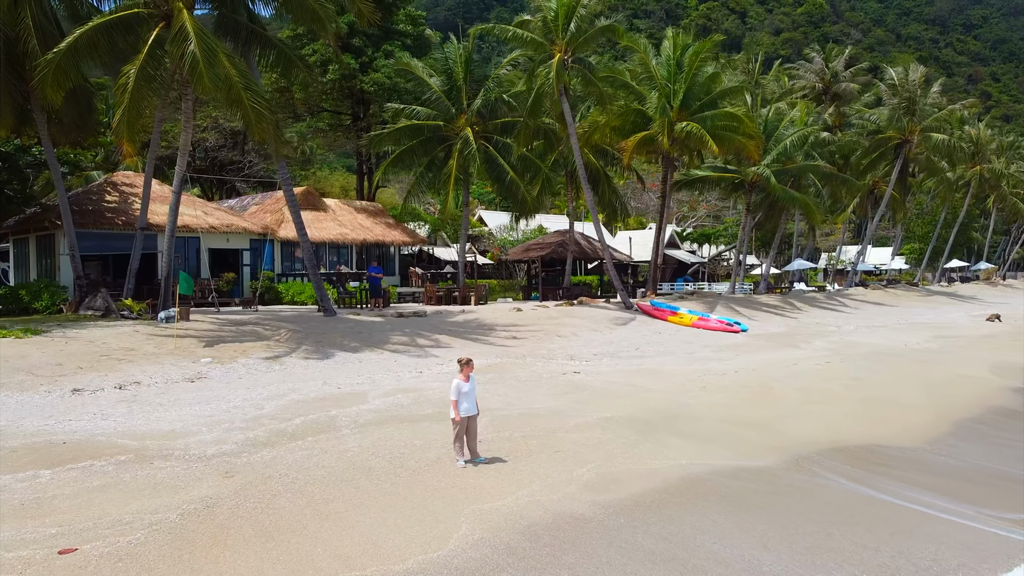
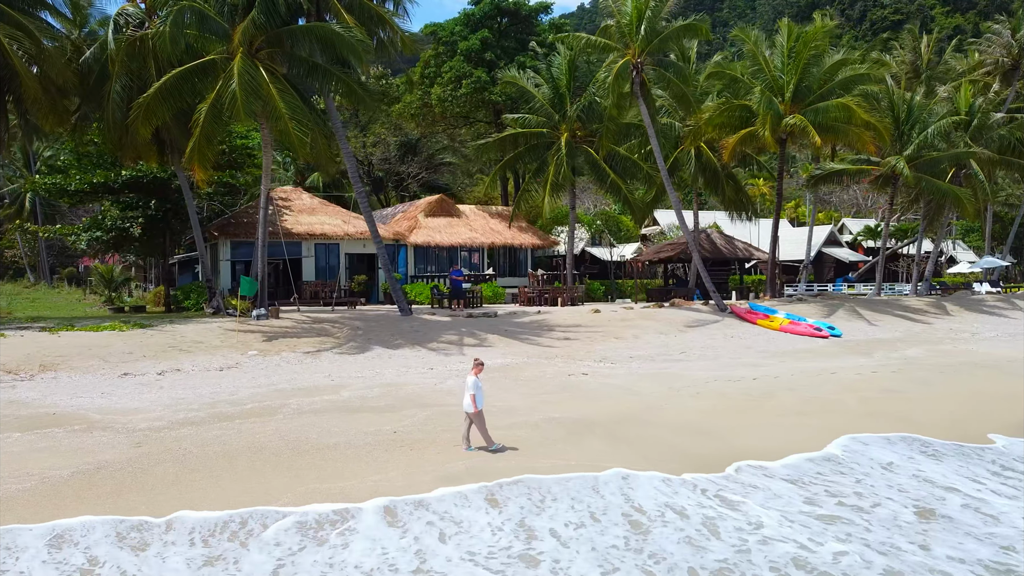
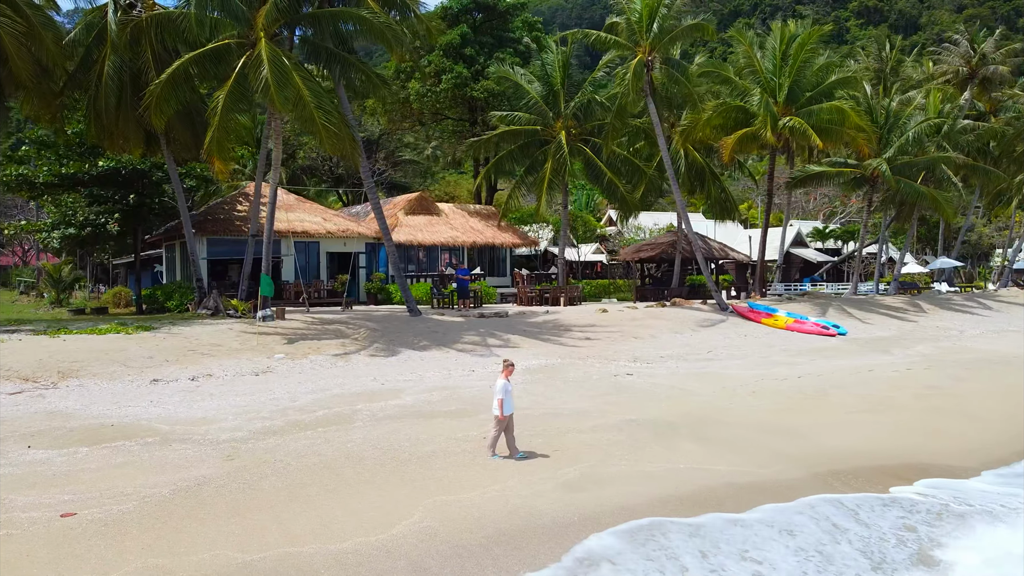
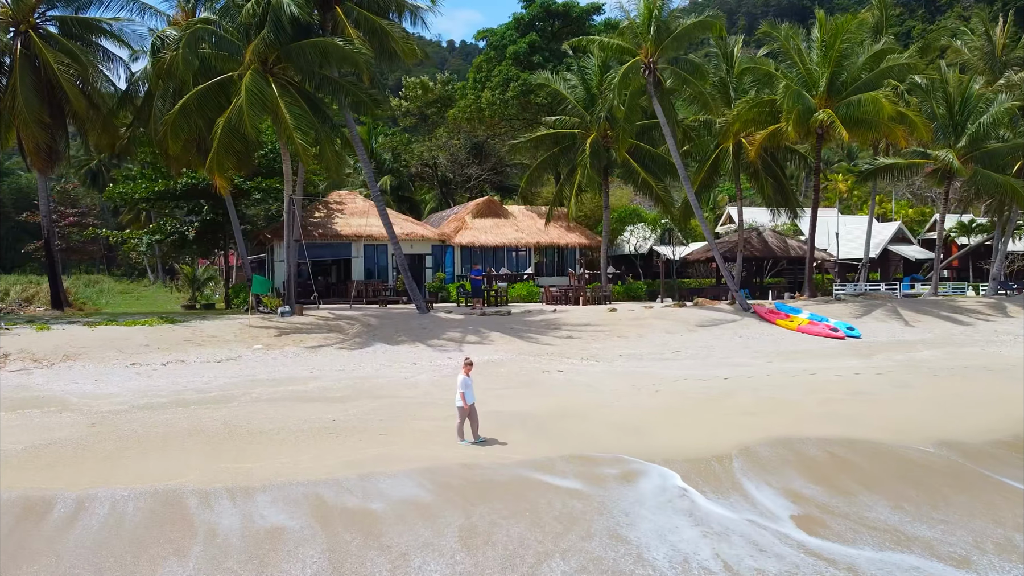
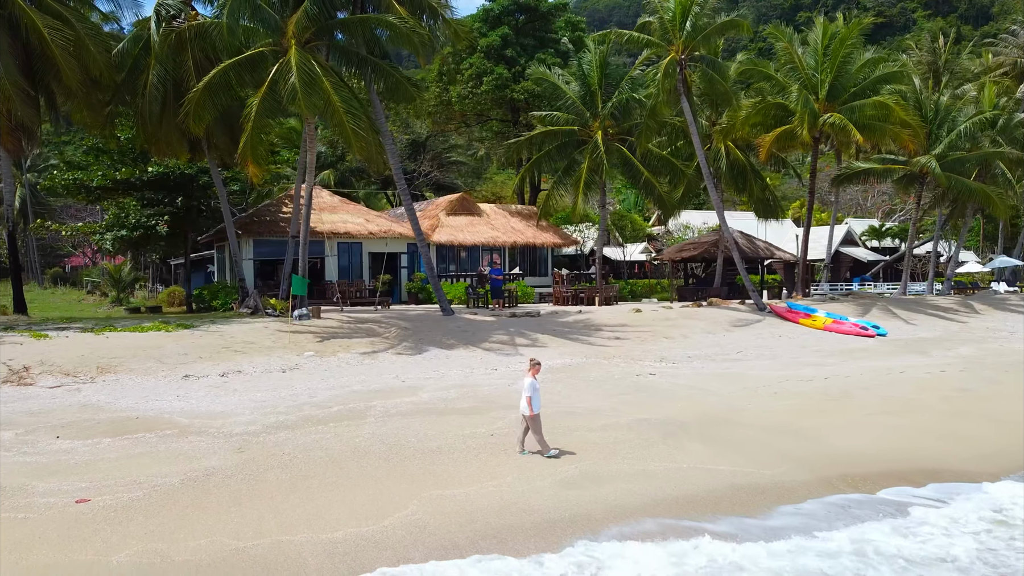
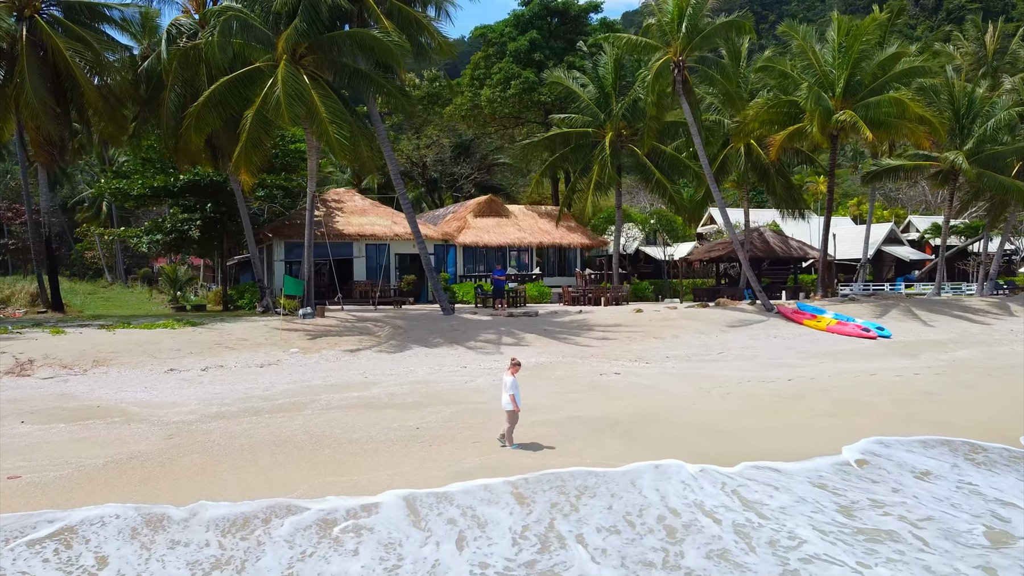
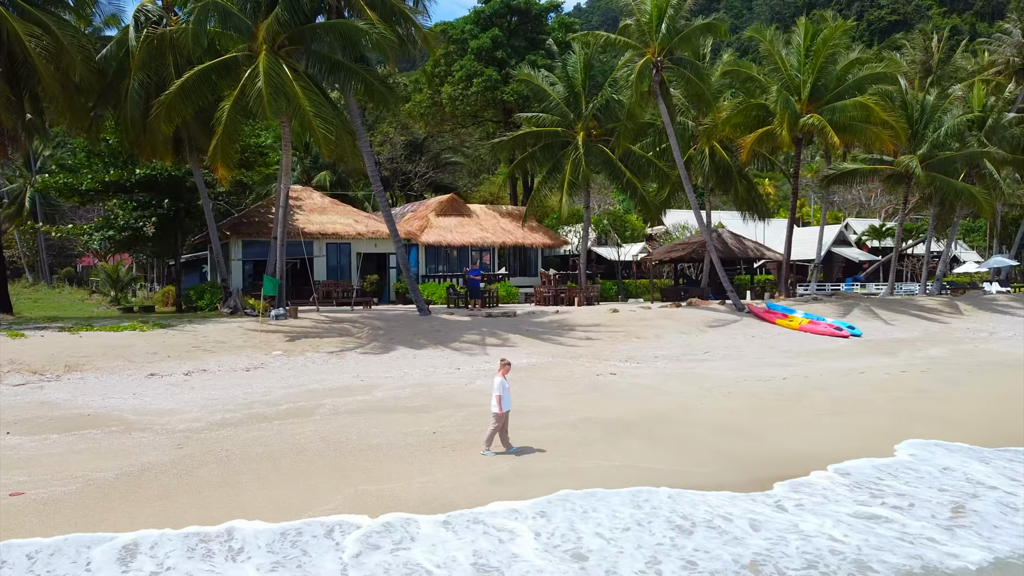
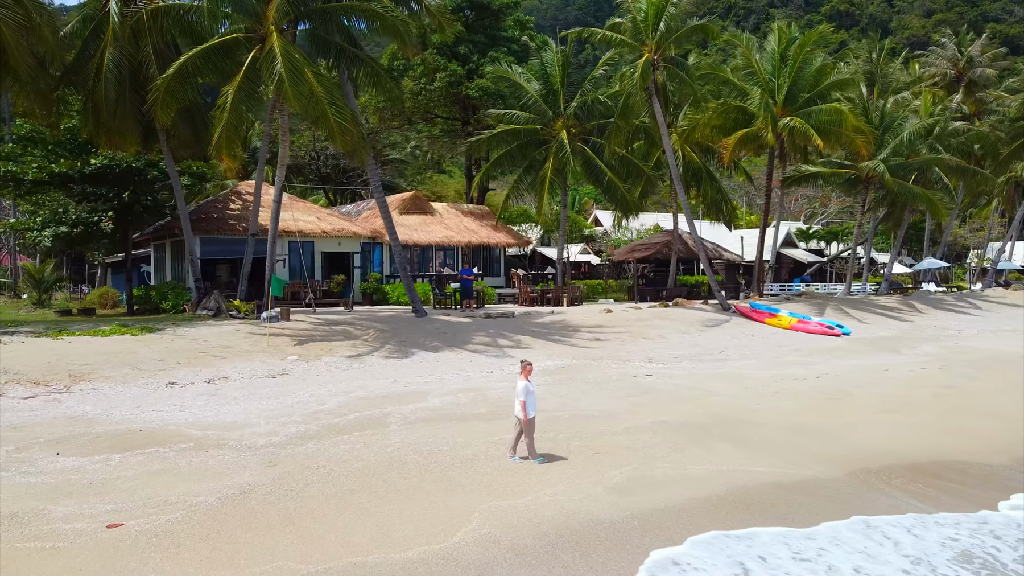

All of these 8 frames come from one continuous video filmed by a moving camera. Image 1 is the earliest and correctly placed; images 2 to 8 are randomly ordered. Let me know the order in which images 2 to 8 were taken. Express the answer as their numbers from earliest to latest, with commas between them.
8, 3, 5, 7, 2, 6, 4
